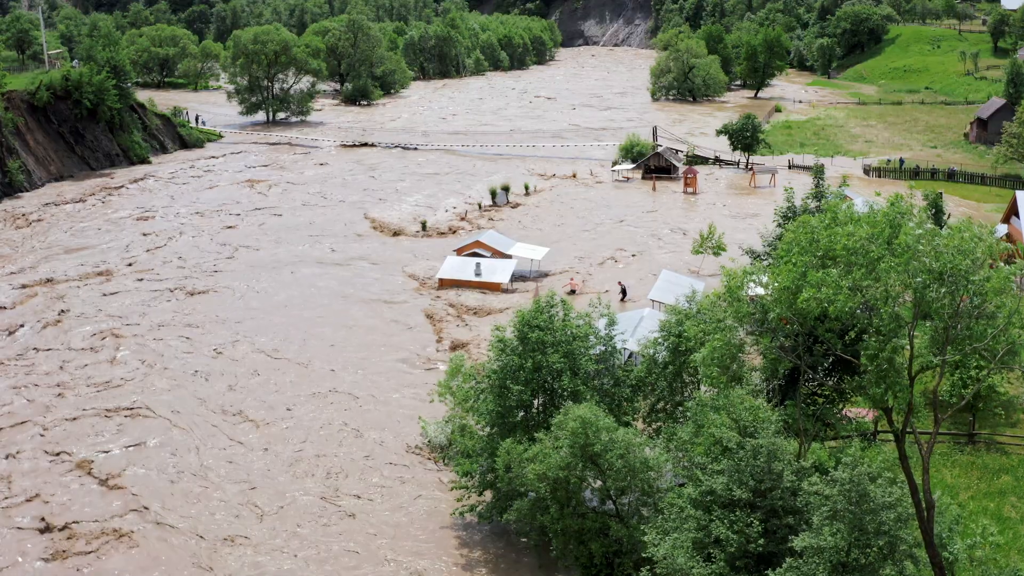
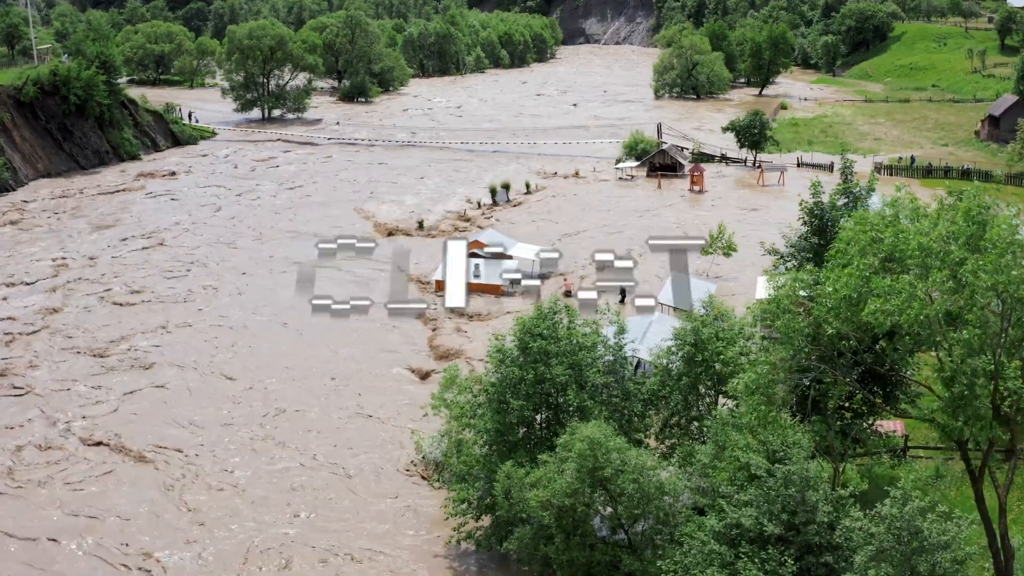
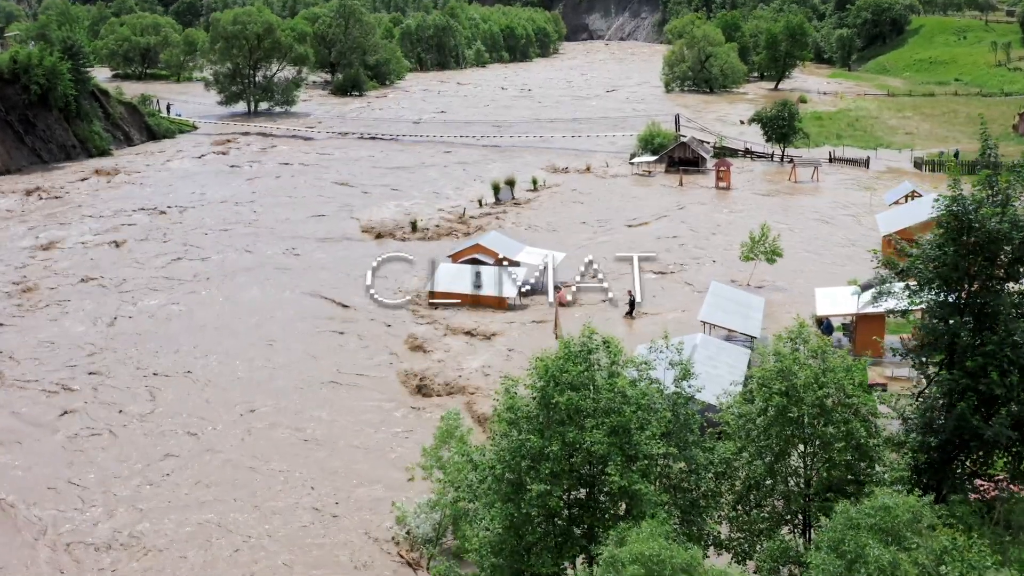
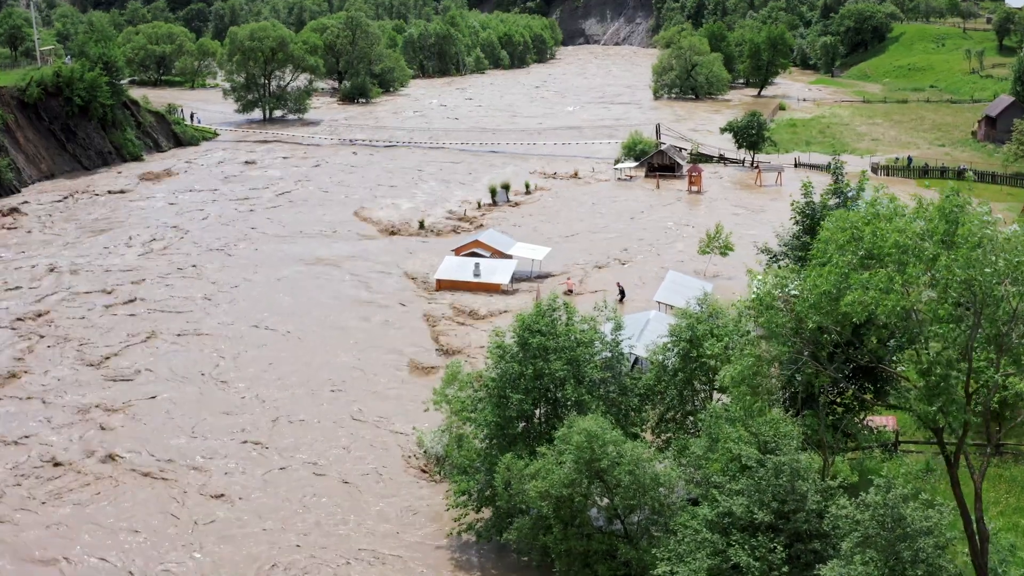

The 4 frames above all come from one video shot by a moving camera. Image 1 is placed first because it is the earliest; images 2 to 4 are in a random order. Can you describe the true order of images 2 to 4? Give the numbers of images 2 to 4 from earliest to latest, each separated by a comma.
4, 2, 3
